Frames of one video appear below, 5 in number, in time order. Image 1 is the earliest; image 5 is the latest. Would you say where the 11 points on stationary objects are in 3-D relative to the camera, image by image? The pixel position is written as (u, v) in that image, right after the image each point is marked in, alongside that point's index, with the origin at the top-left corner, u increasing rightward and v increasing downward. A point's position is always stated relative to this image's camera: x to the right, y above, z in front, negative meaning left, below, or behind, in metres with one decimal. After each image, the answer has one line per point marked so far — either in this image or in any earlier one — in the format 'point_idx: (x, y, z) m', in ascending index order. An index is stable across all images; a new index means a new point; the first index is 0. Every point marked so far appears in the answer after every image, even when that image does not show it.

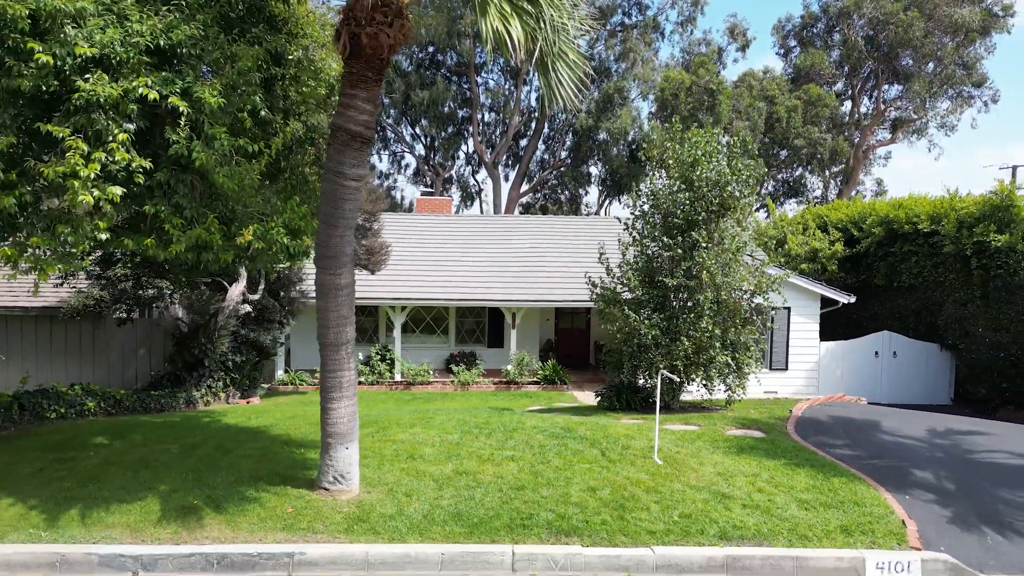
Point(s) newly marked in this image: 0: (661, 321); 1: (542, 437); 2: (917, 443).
0: (+1.9, -0.4, +9.5) m
1: (+0.3, -1.5, +7.6) m
2: (+4.2, -1.6, +8.0) m
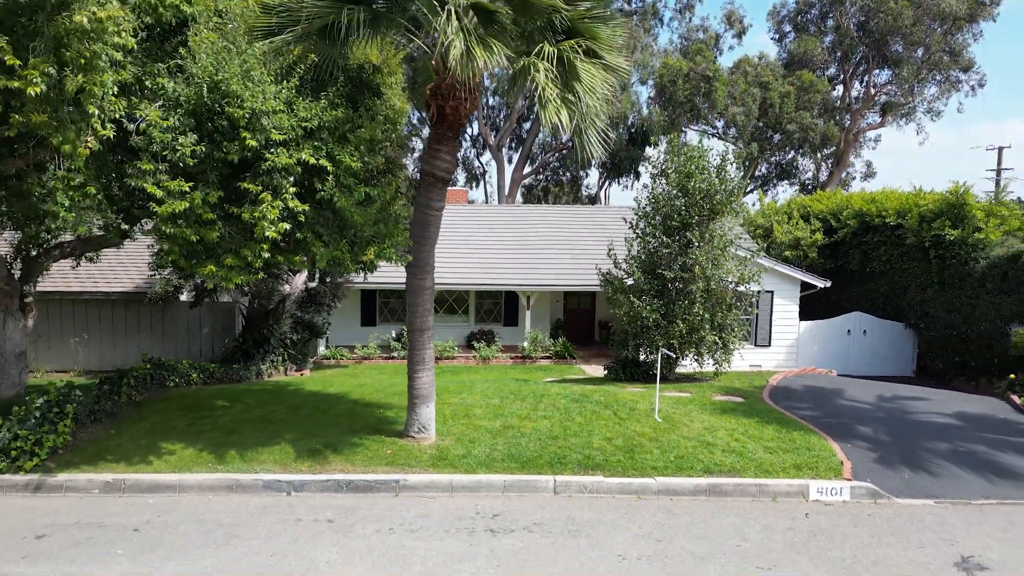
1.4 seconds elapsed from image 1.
0: (+2.2, -0.3, +11.4) m
1: (+0.7, -1.4, +9.4) m
2: (+4.6, -1.5, +9.8) m
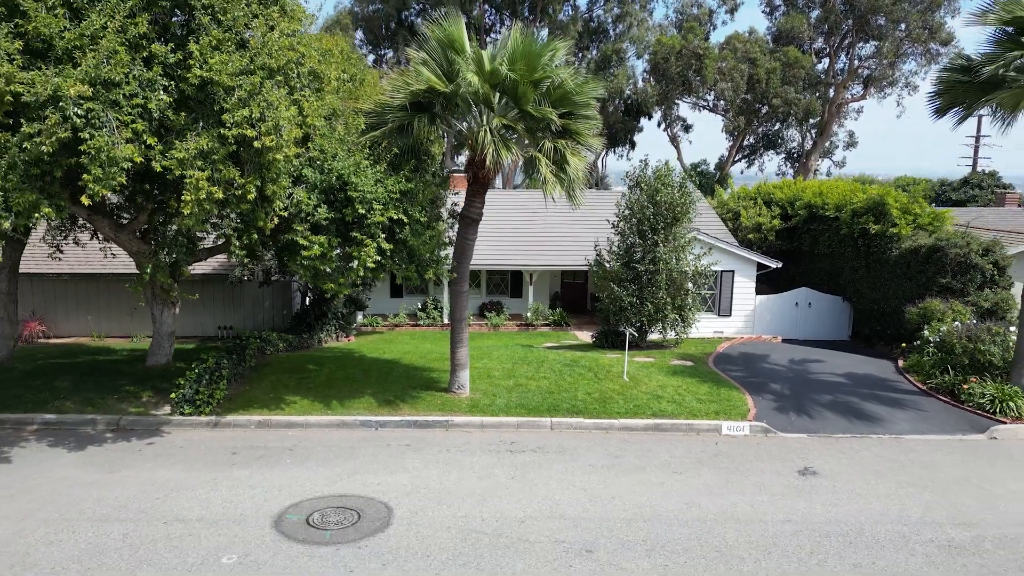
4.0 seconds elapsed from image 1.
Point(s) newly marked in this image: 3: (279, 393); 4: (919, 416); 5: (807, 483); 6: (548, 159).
0: (+2.4, -0.1, +14.6) m
1: (+0.8, -1.3, +12.8) m
2: (+4.7, -1.4, +13.2) m
3: (-3.3, -1.5, +10.8) m
4: (+5.9, -1.9, +11.1) m
5: (+3.3, -2.2, +8.5) m
6: (+0.4, +1.5, +9.0) m
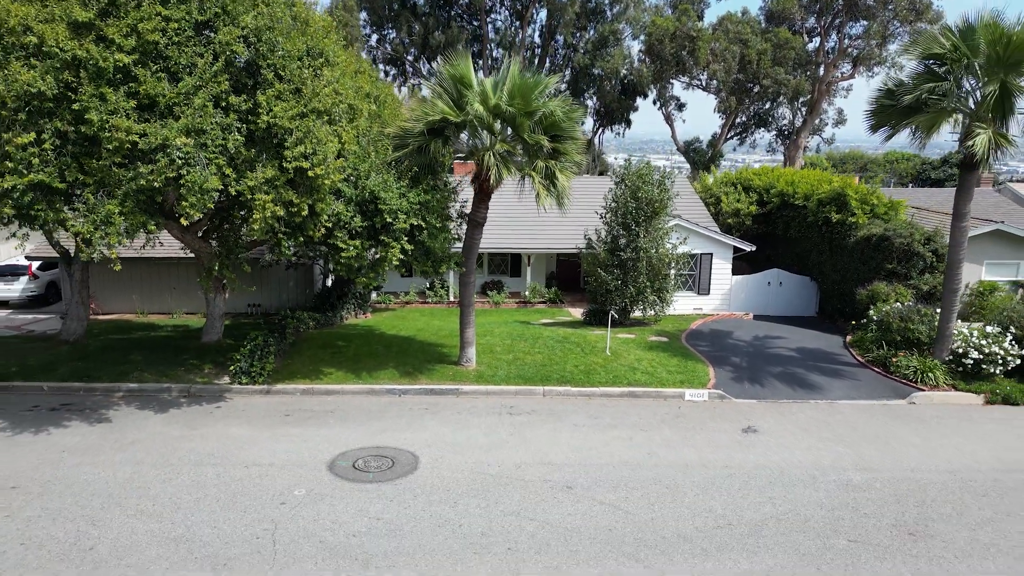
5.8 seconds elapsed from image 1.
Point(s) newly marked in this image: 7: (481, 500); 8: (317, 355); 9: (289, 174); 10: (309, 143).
0: (+2.3, +0.3, +16.7) m
1: (+0.8, -1.0, +14.8) m
2: (+4.7, -1.1, +15.3) m
3: (-3.3, -1.3, +12.9) m
4: (+5.9, -1.7, +13.2) m
5: (+3.3, -2.1, +10.7) m
6: (+0.4, +1.6, +11.0) m
7: (-0.3, -2.3, +8.3) m
8: (-3.5, -1.2, +13.5) m
9: (-2.7, +1.4, +9.3) m
10: (-2.5, +1.8, +9.2) m
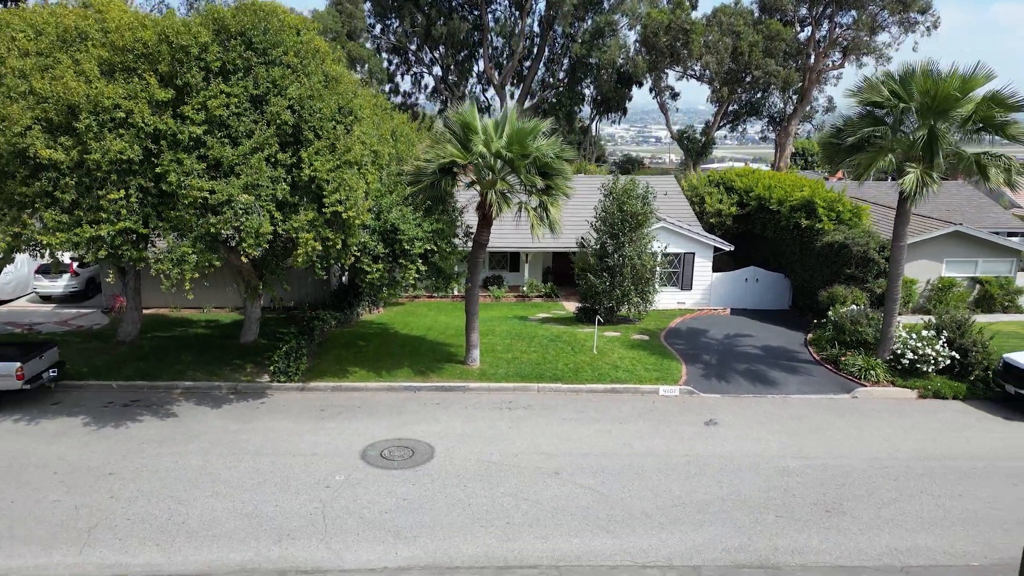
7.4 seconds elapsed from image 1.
0: (+2.3, +0.2, +18.6) m
1: (+0.8, -1.2, +16.9) m
2: (+4.7, -1.2, +17.3) m
3: (-3.4, -1.5, +14.9) m
4: (+5.9, -1.9, +15.3) m
5: (+3.3, -2.4, +12.7) m
6: (+0.4, +1.4, +12.9) m
7: (-0.4, -2.7, +10.3) m
8: (-3.5, -1.3, +15.5) m
9: (-2.8, +1.1, +11.3) m
10: (-2.5, +1.4, +11.2) m
